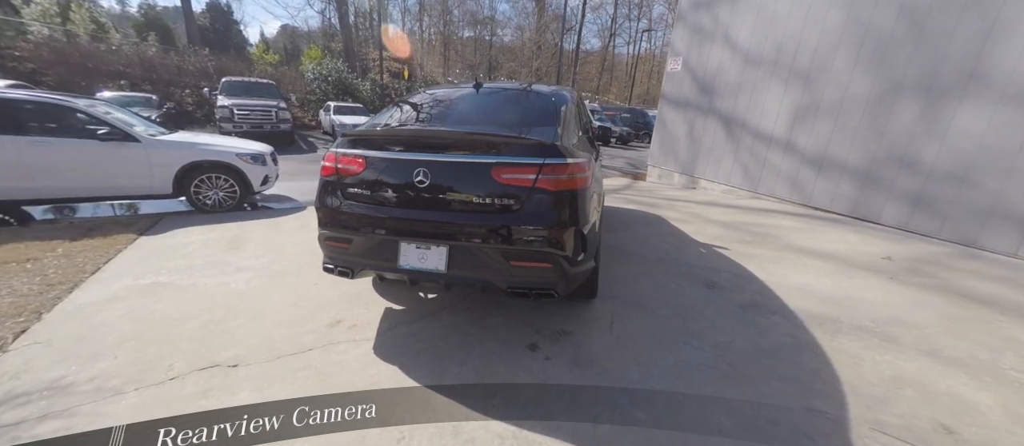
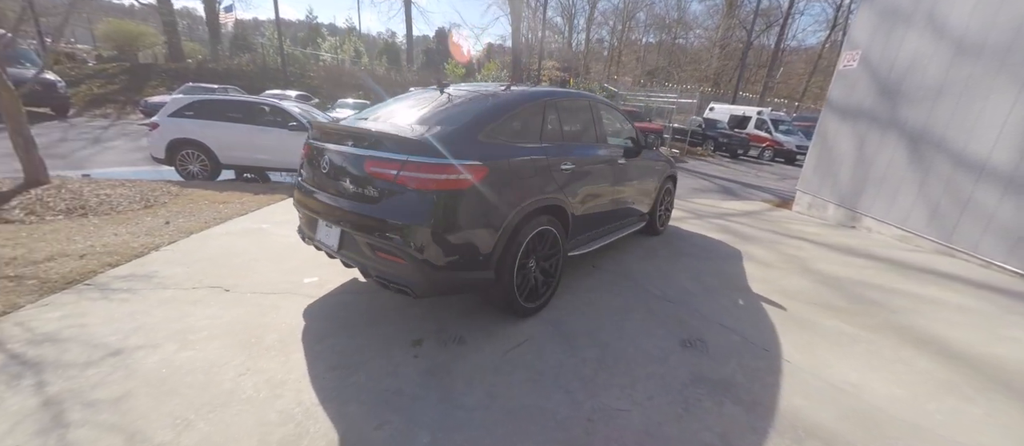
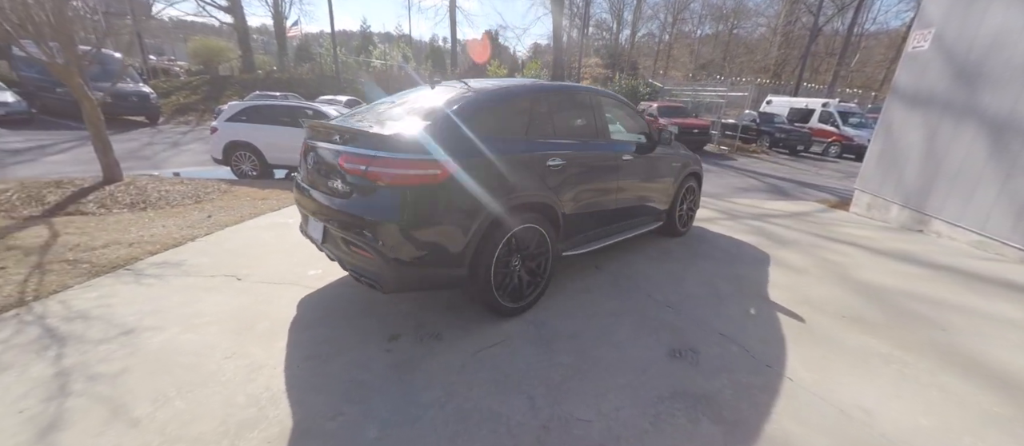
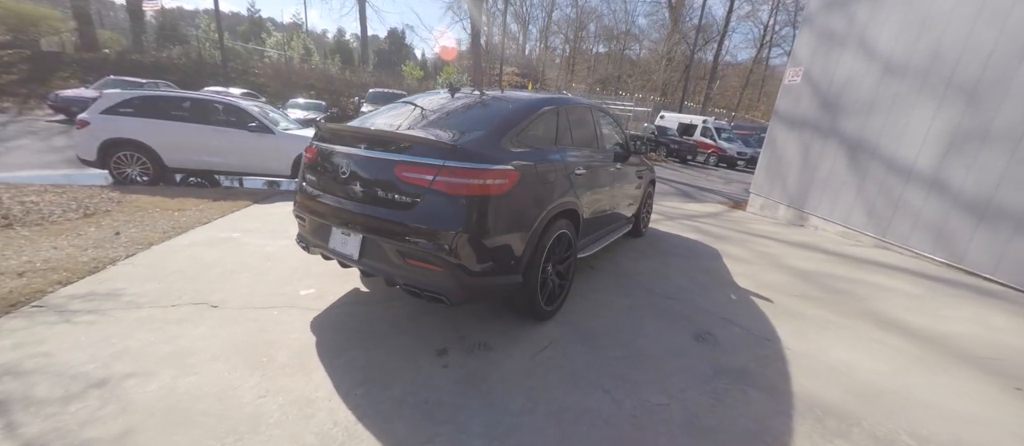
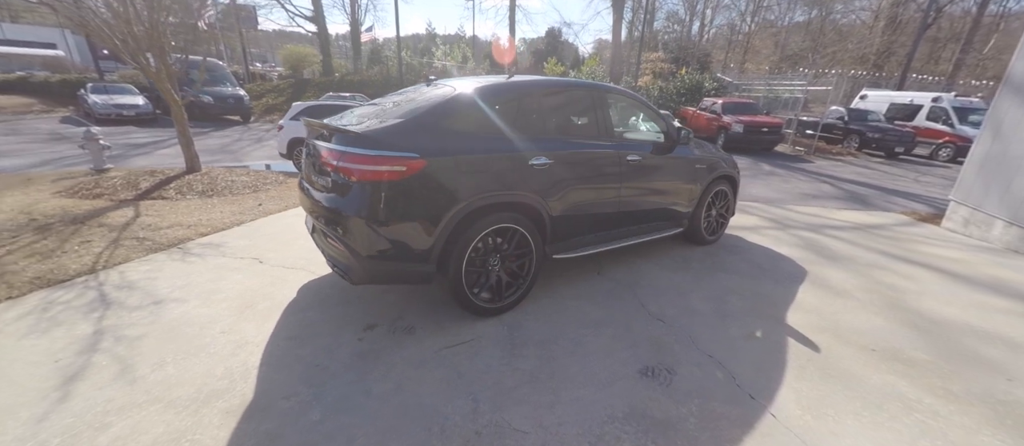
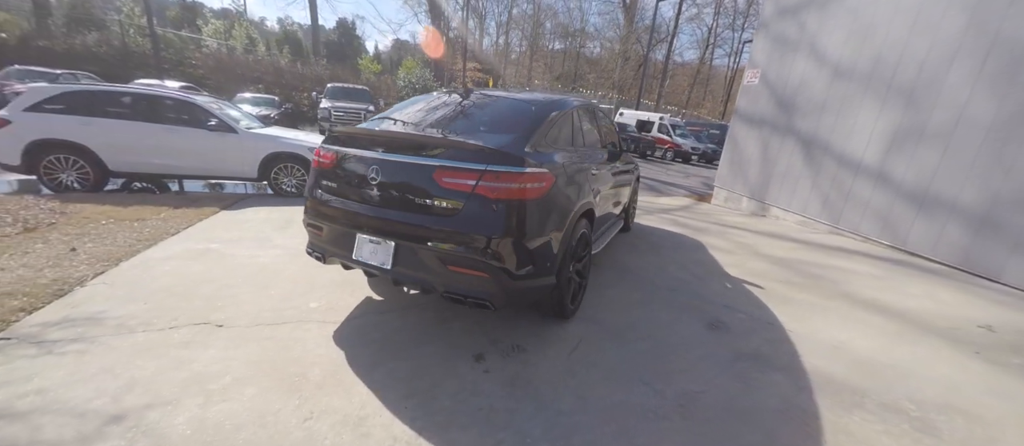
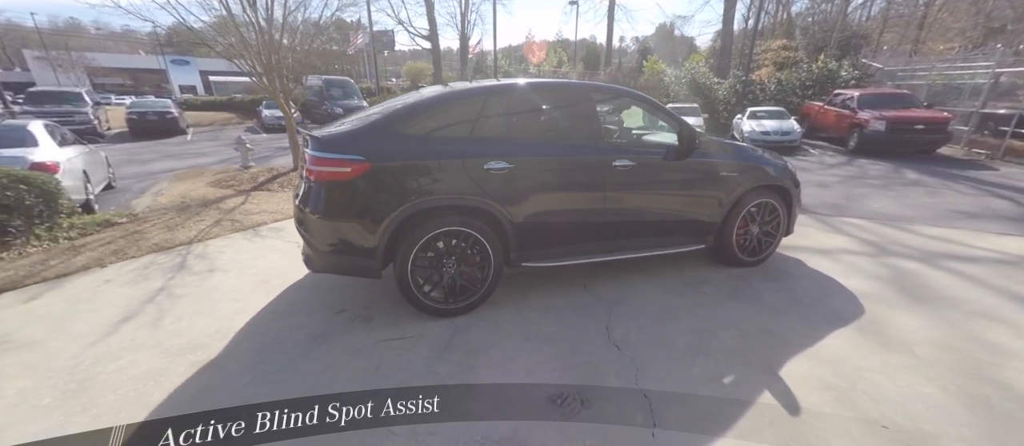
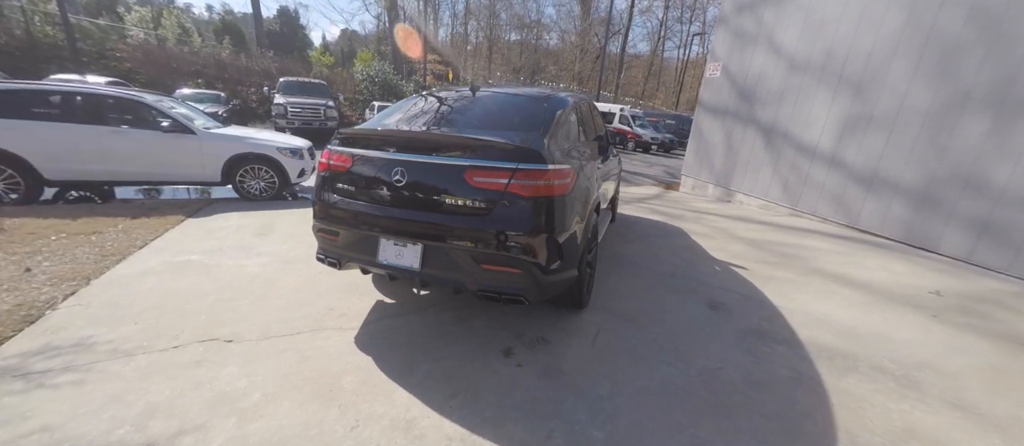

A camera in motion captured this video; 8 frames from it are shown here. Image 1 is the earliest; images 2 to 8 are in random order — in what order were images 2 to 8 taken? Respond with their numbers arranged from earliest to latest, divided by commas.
8, 6, 4, 2, 3, 5, 7
